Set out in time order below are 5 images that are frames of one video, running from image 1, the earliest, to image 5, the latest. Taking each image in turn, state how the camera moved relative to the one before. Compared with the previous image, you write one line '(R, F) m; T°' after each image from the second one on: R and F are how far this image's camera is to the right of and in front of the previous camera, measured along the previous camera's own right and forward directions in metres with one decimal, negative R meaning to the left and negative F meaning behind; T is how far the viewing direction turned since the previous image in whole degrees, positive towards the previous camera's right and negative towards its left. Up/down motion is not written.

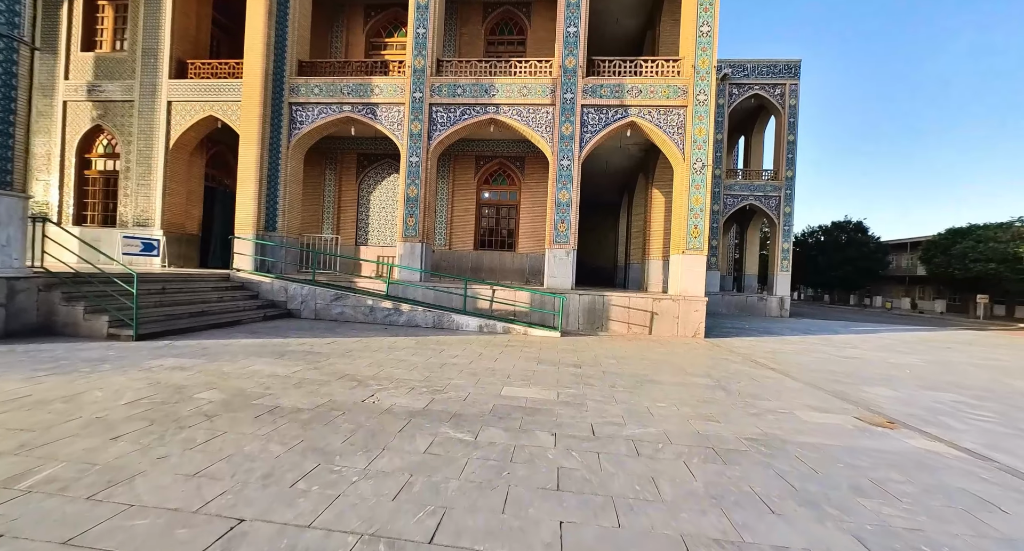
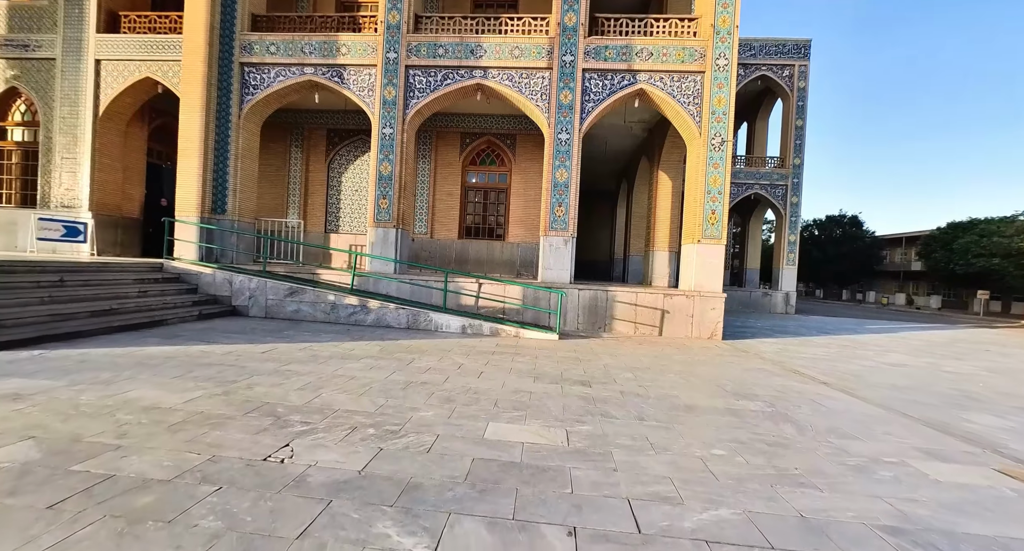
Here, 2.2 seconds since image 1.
(0.0, +1.4) m; +1°
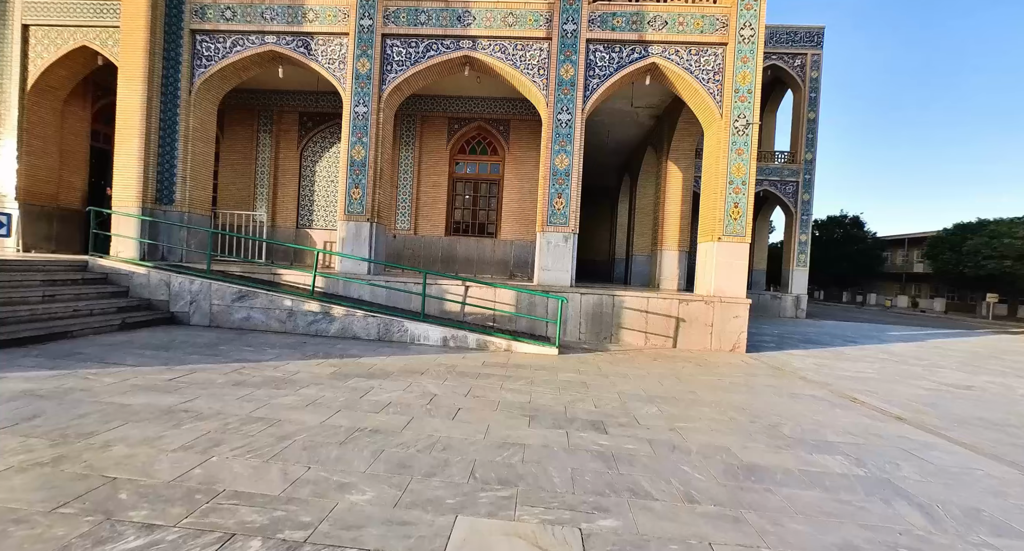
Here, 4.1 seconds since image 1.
(0.0, +1.2) m; +1°
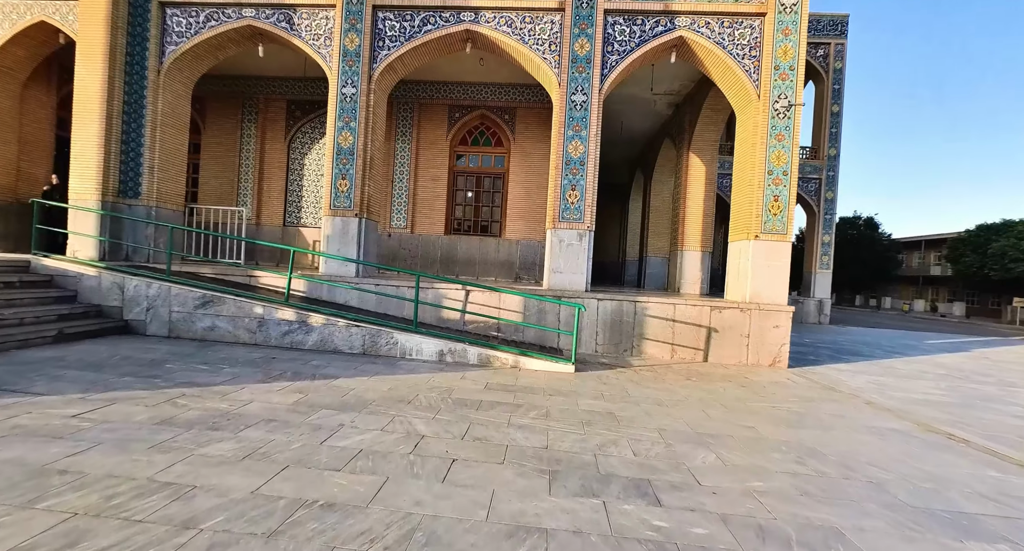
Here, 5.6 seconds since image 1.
(-0.1, +0.9) m; 0°
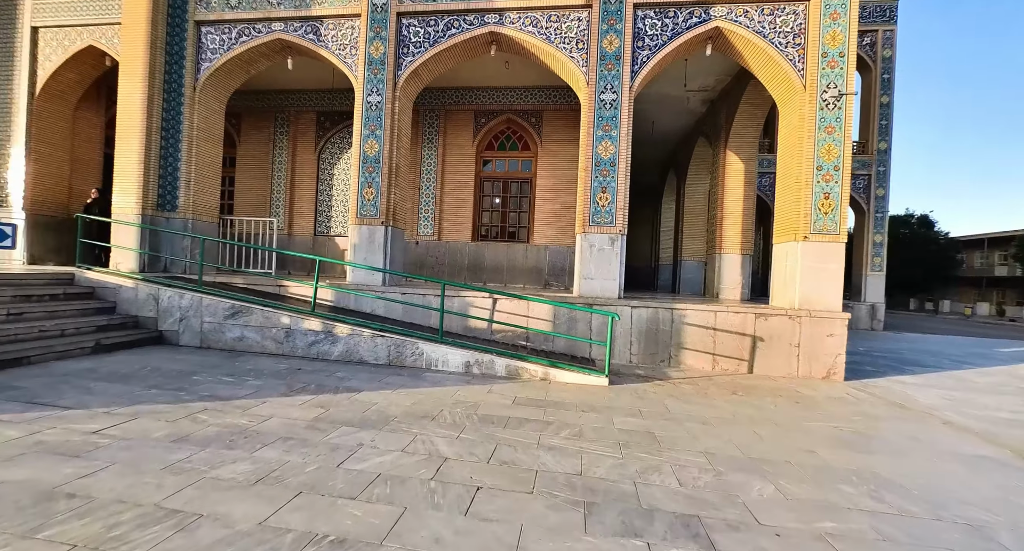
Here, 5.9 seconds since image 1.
(0.0, +0.2) m; -4°
